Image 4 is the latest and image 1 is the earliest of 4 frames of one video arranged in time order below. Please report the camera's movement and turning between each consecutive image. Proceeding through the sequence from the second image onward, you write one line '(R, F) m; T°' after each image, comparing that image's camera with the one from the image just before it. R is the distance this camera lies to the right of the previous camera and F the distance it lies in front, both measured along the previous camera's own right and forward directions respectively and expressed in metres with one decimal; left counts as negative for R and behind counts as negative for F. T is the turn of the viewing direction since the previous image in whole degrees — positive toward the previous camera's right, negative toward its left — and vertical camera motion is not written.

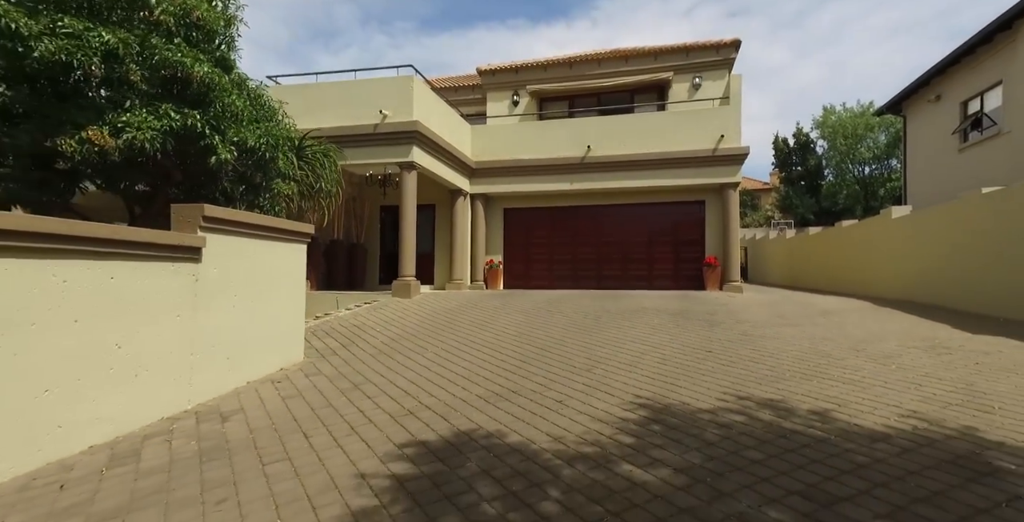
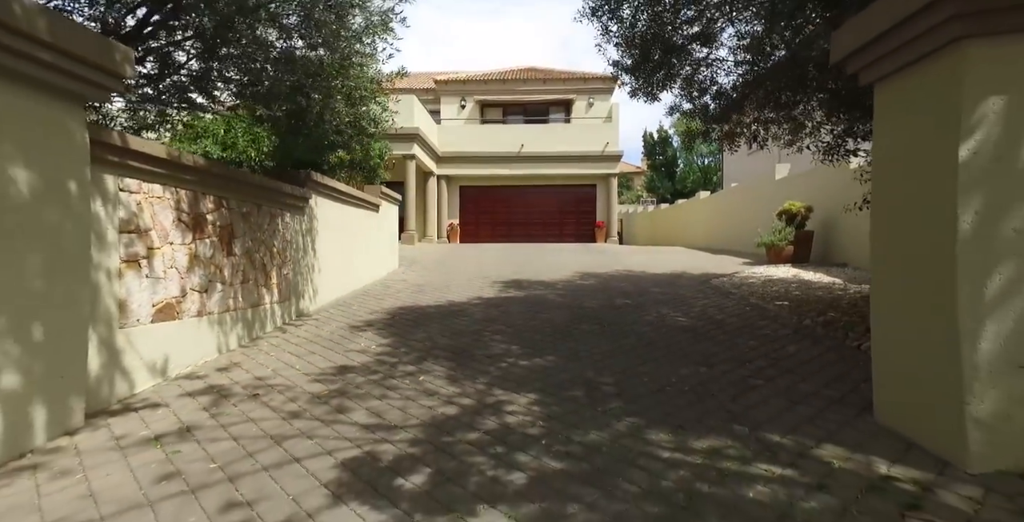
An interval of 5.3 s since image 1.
(-2.7, -6.3) m; +12°
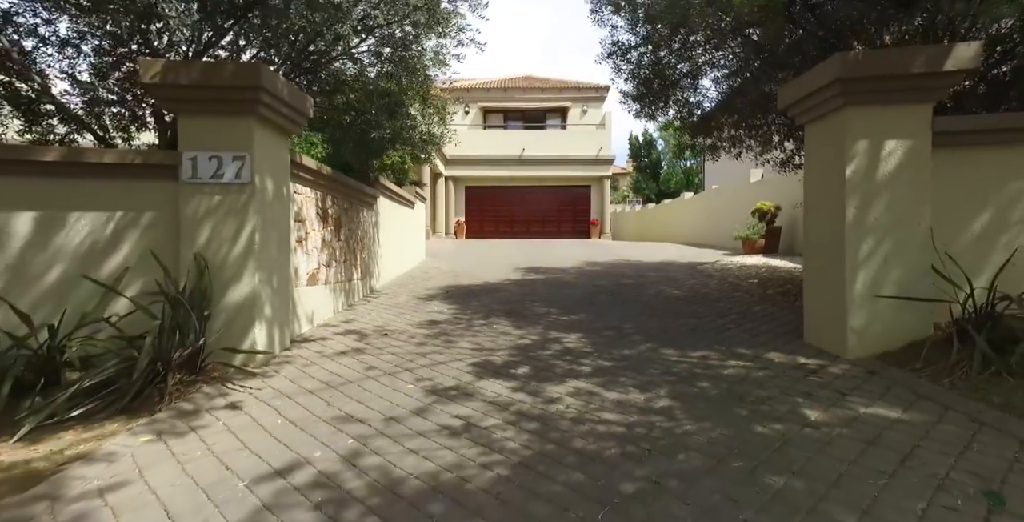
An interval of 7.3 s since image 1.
(-0.7, -1.7) m; +2°
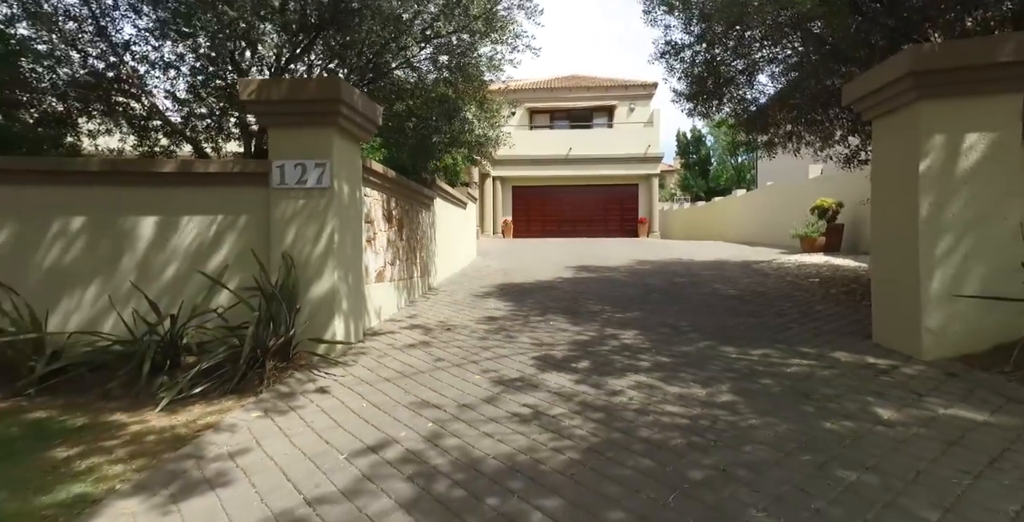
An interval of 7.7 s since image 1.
(-0.2, -0.2) m; -5°
